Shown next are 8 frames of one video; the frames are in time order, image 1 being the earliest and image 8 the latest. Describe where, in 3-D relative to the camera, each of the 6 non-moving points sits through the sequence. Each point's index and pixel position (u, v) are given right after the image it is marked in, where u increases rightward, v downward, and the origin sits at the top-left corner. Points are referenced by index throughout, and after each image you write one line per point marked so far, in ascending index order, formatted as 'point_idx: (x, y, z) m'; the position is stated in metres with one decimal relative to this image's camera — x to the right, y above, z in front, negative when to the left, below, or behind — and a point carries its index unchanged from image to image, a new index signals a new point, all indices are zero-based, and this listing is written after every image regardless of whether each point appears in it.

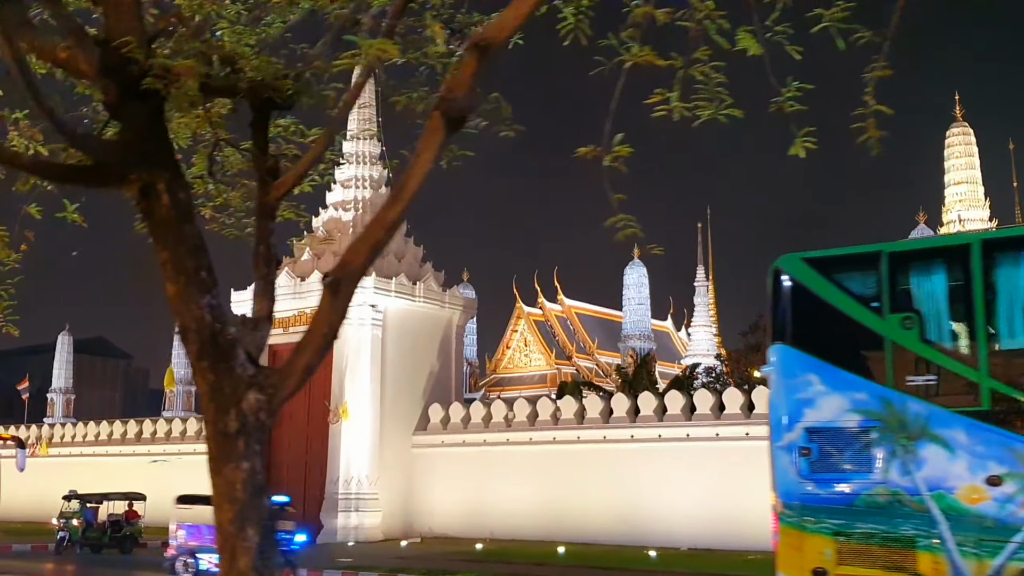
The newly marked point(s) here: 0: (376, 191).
0: (-2.4, +1.7, +17.8) m
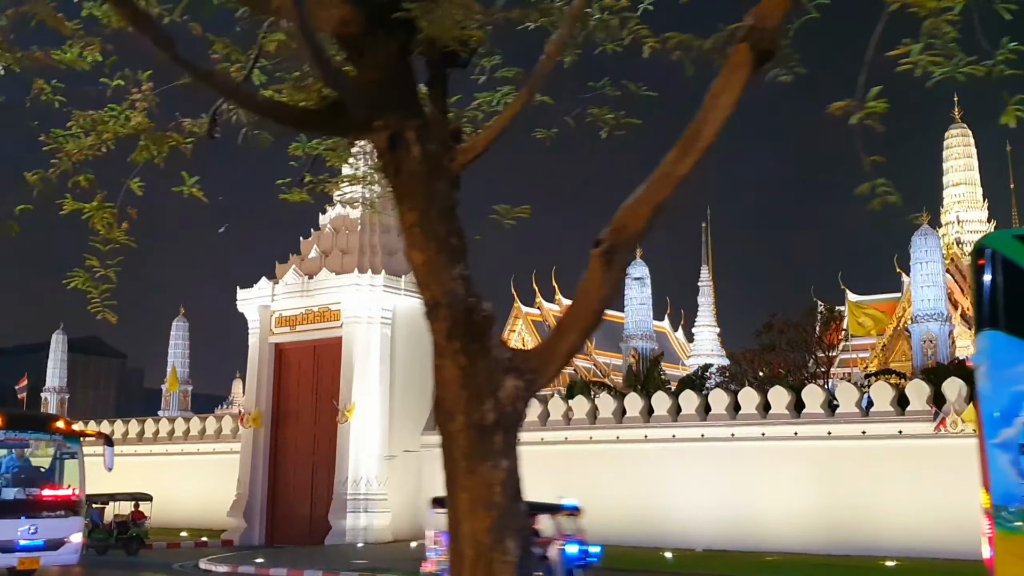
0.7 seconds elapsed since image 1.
0: (-2.2, +1.8, +17.6) m
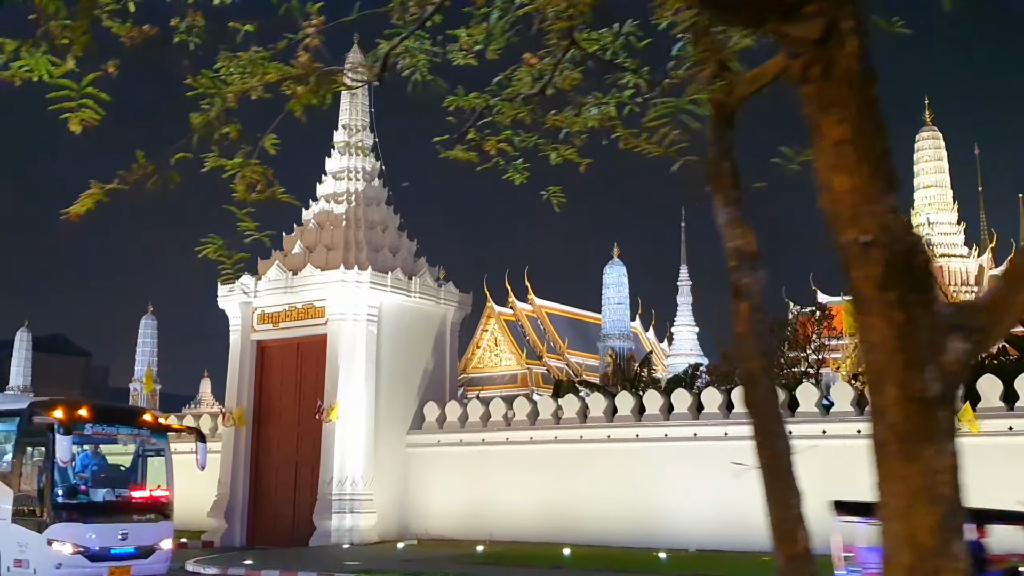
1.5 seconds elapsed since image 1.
0: (-2.5, +1.8, +17.3) m
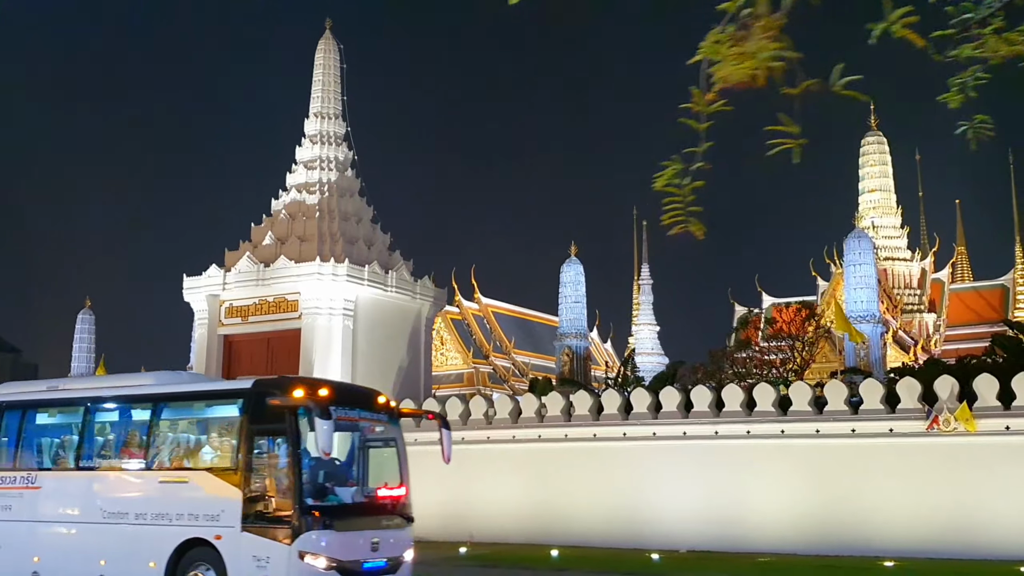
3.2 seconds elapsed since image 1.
0: (-2.8, +1.9, +16.8) m
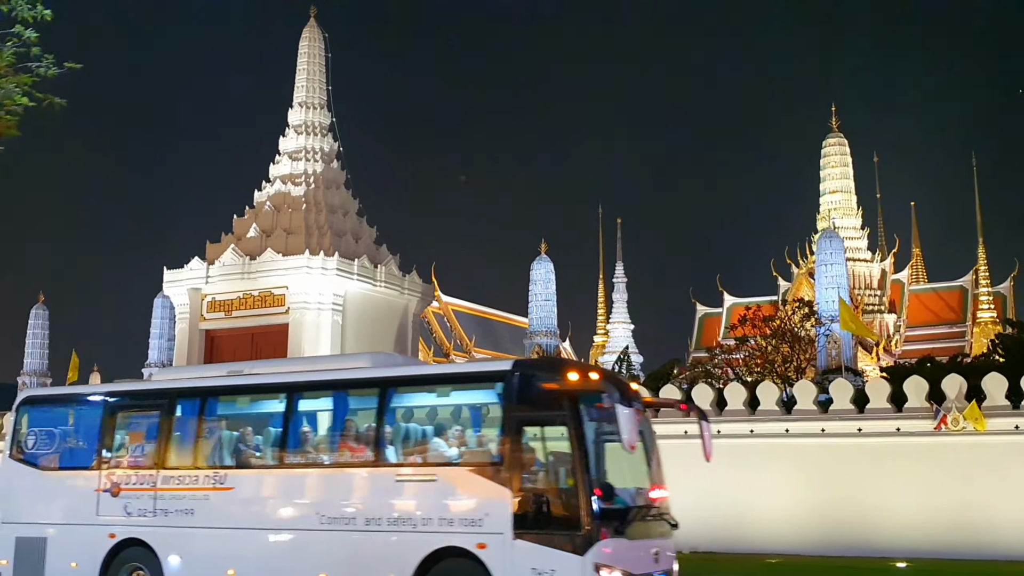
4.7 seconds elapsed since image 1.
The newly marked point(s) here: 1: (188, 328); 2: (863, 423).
0: (-3.0, +2.0, +16.3) m
1: (-4.9, -0.6, +15.2) m
2: (+4.1, -1.6, +11.8) m
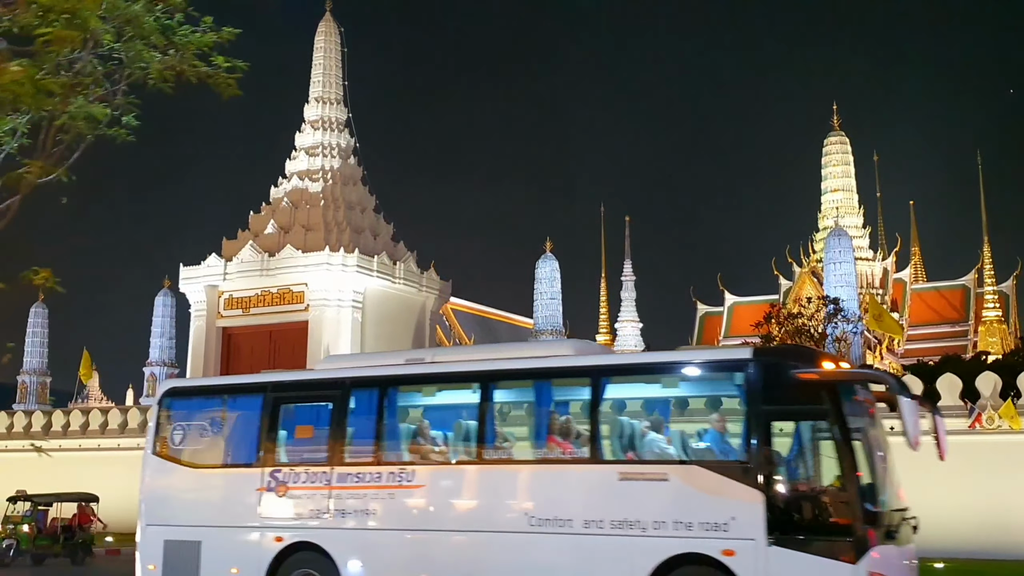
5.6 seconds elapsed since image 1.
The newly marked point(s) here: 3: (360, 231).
0: (-2.7, +2.0, +16.2) m
1: (-4.6, -0.6, +15.0) m
2: (+4.5, -1.5, +11.7) m
3: (-2.3, +0.9, +15.4) m
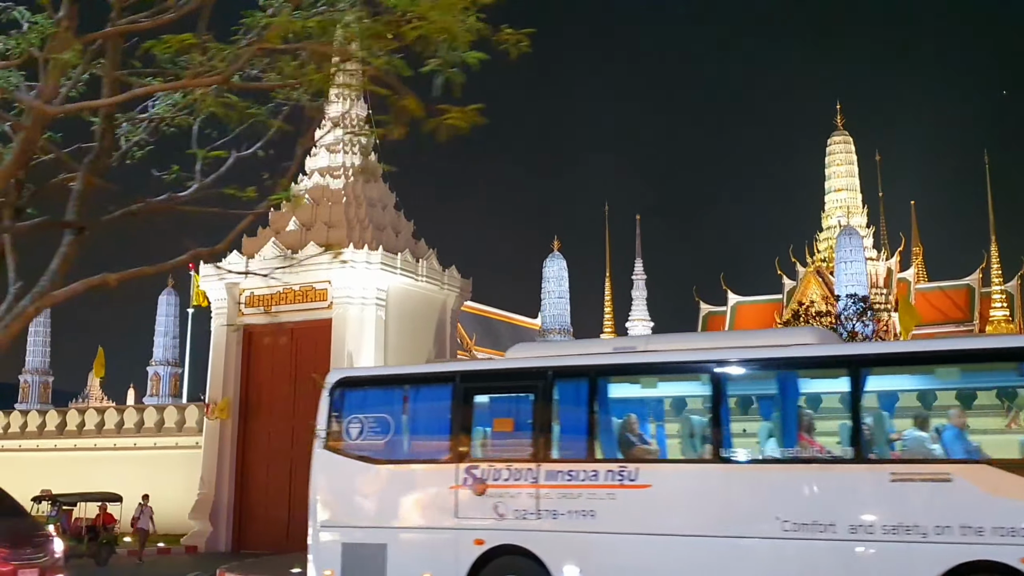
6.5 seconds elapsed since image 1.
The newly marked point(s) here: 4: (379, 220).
0: (-2.3, +2.1, +16.0) m
1: (-4.2, -0.5, +14.8) m
2: (+4.8, -1.5, +11.6) m
3: (-2.0, +0.9, +15.2) m
4: (-2.0, +1.0, +15.3) m
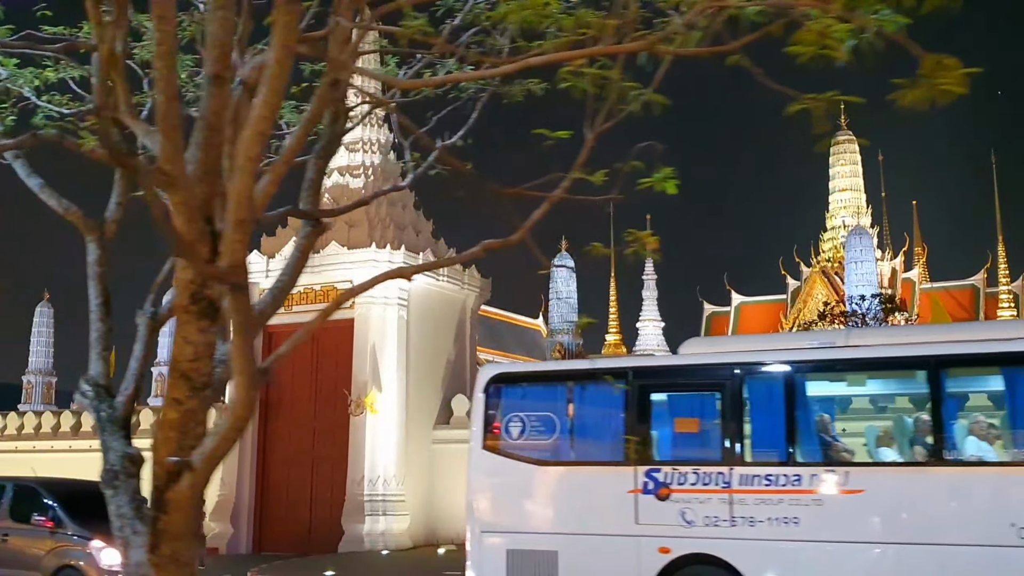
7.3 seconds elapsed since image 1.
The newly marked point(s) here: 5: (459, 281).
0: (-2.0, +2.1, +15.9) m
1: (-3.9, -0.5, +14.7) m
2: (+5.2, -1.5, +11.5) m
3: (-1.6, +0.9, +15.1) m
4: (-1.7, +1.0, +15.2) m
5: (-0.8, +0.1, +15.4) m
